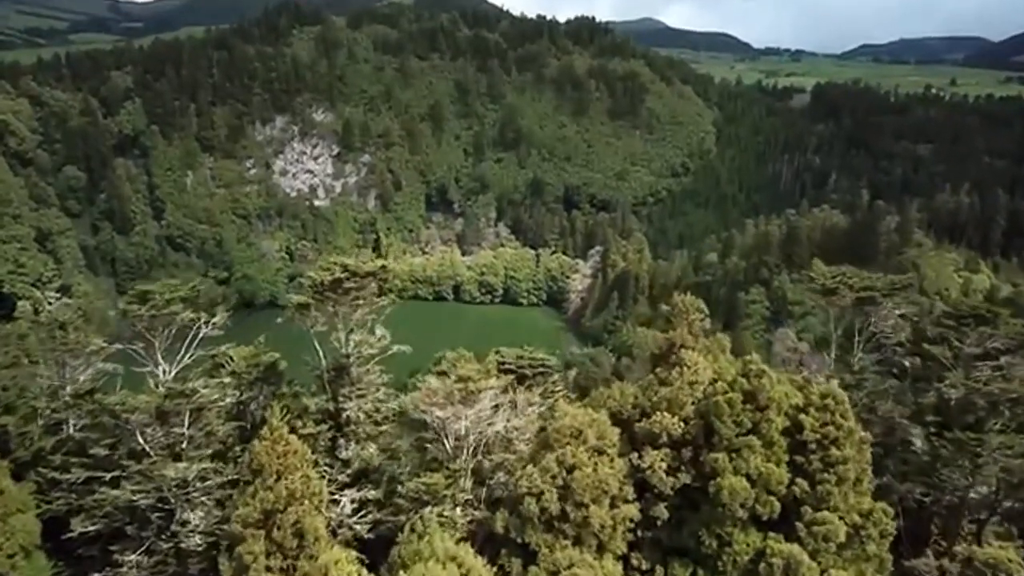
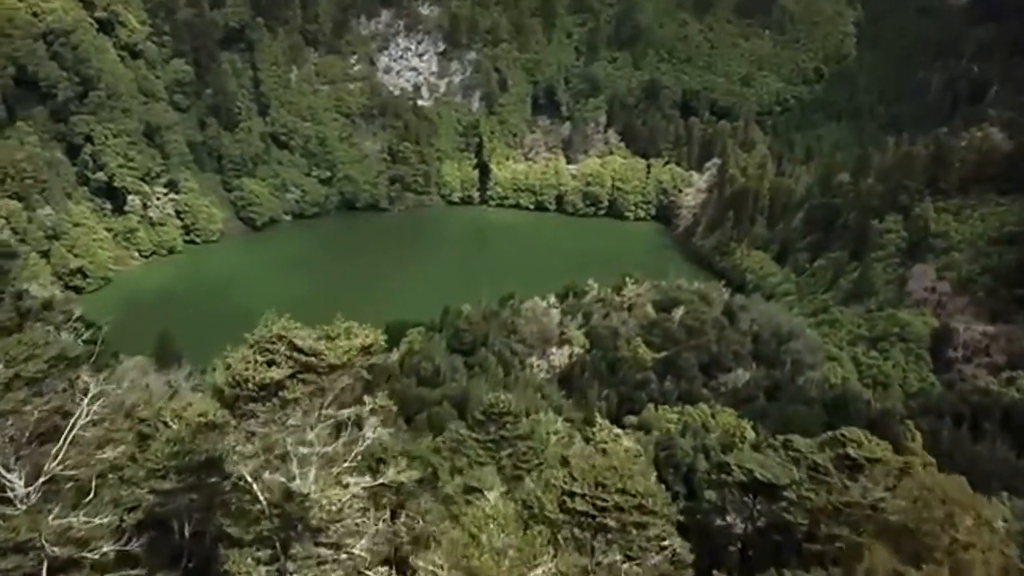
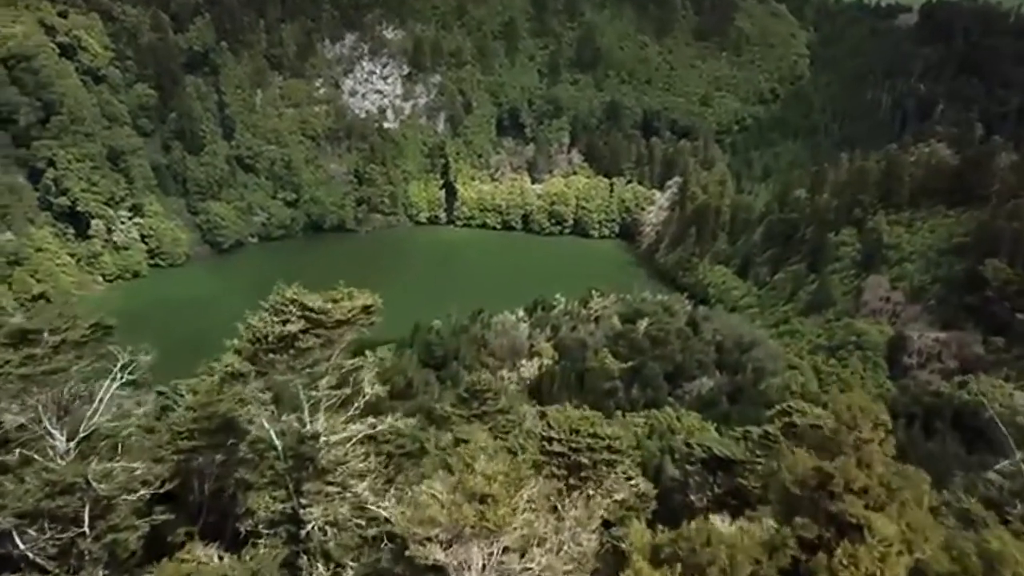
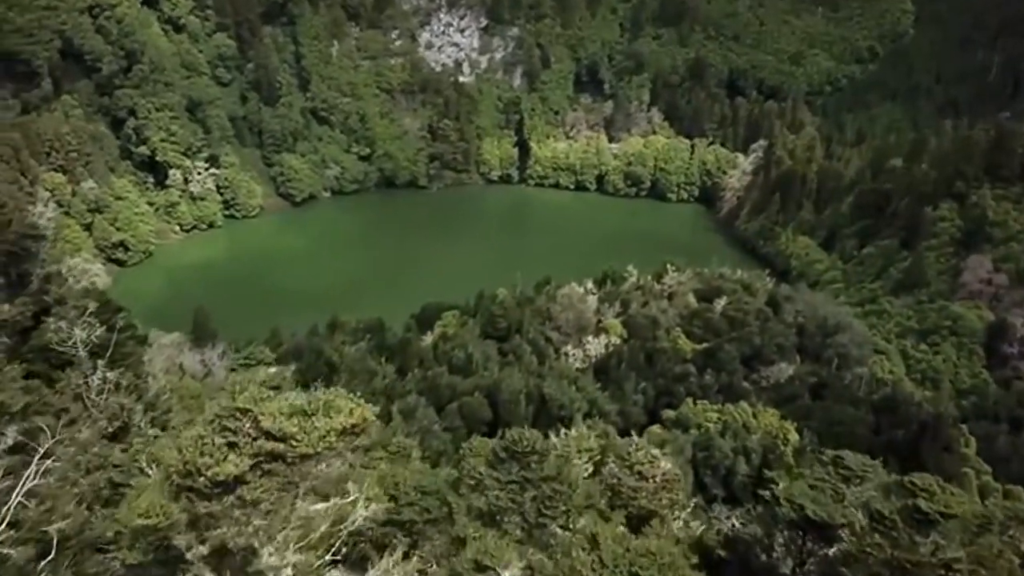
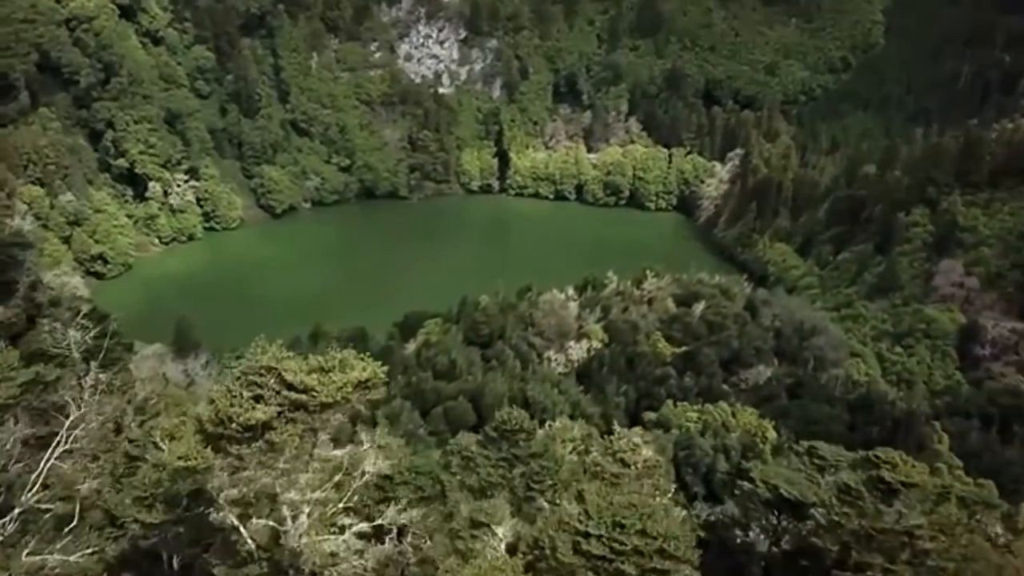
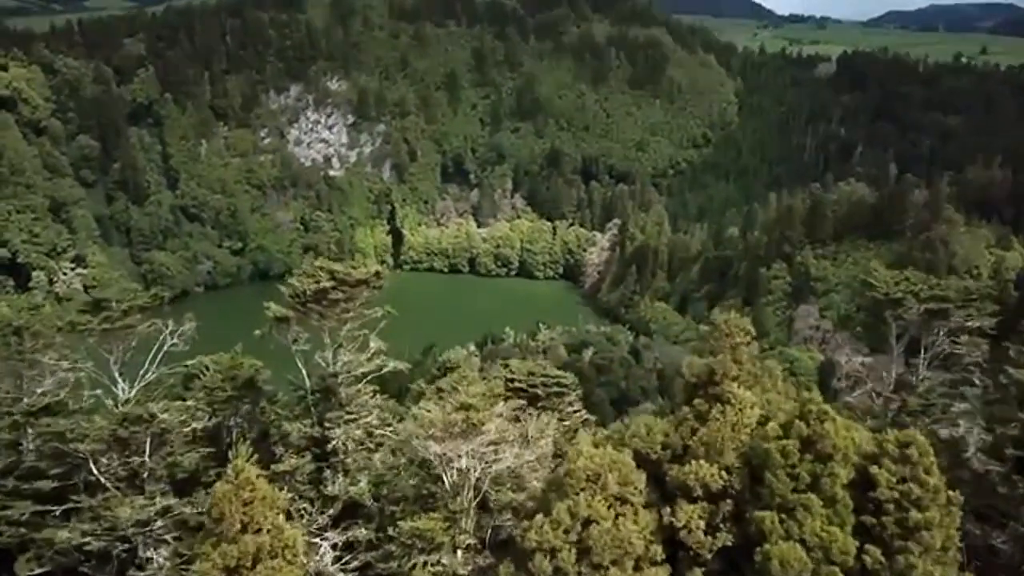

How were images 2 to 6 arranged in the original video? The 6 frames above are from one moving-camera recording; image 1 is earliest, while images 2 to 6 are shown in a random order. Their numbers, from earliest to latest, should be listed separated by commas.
6, 3, 2, 5, 4
